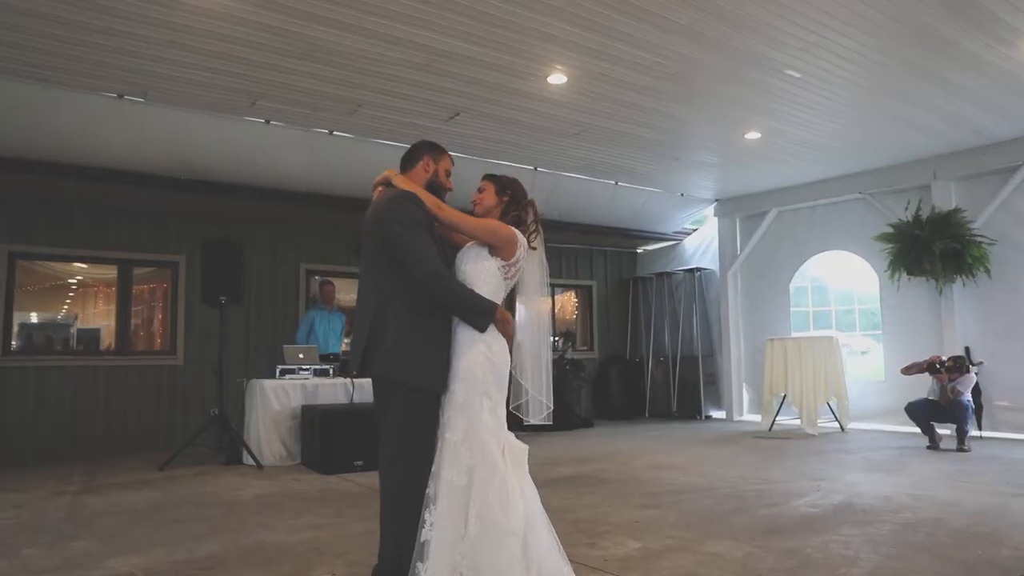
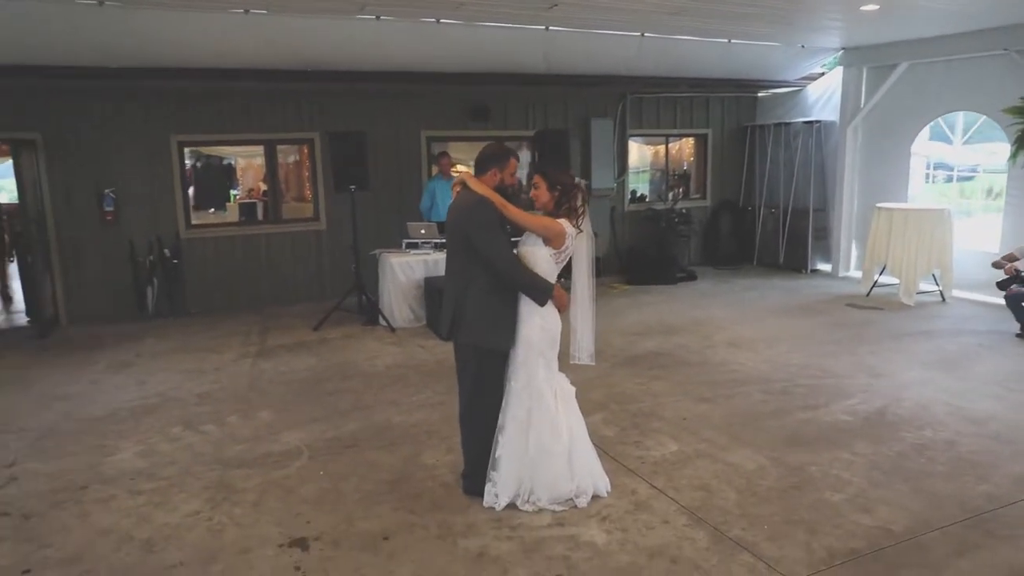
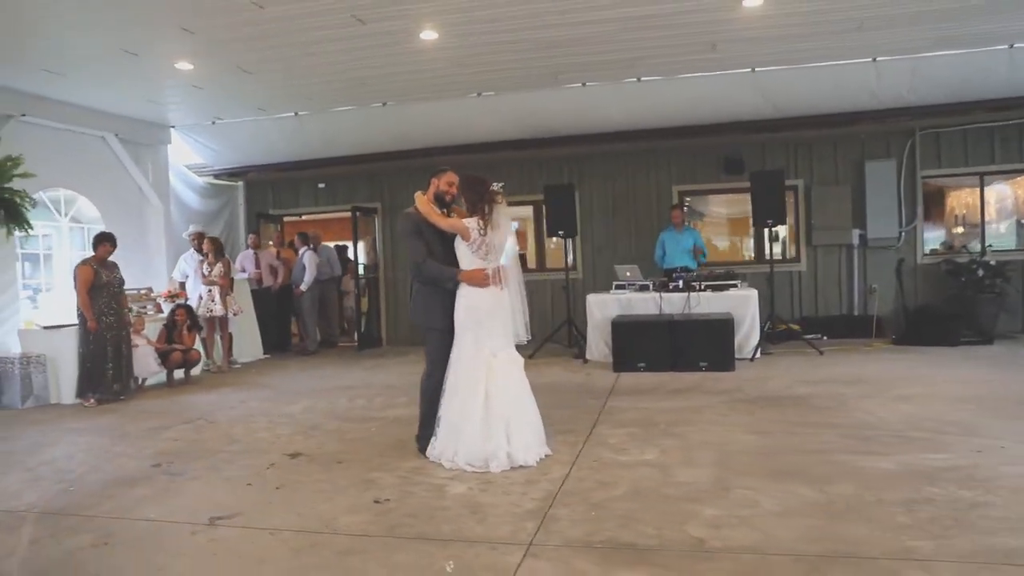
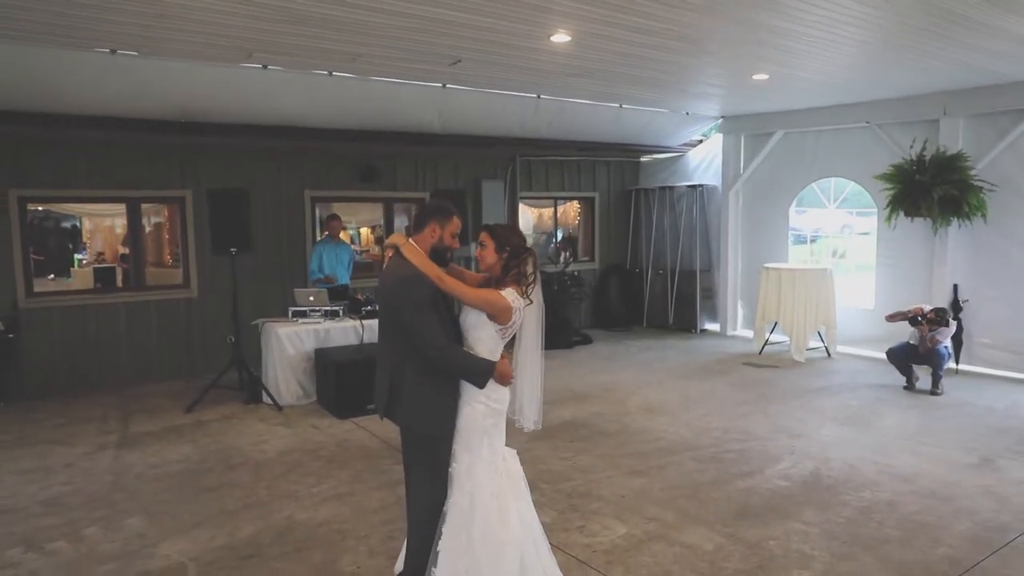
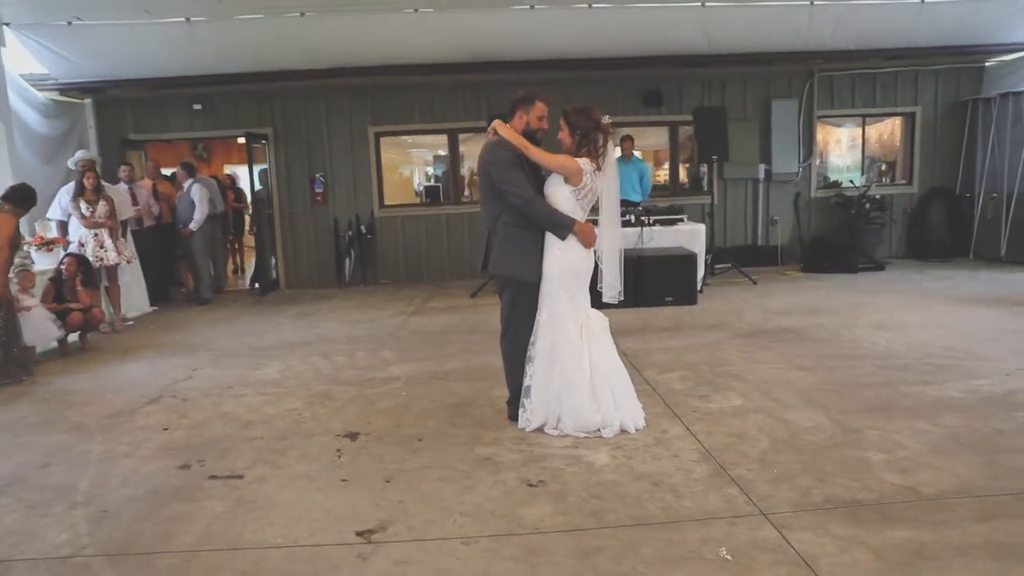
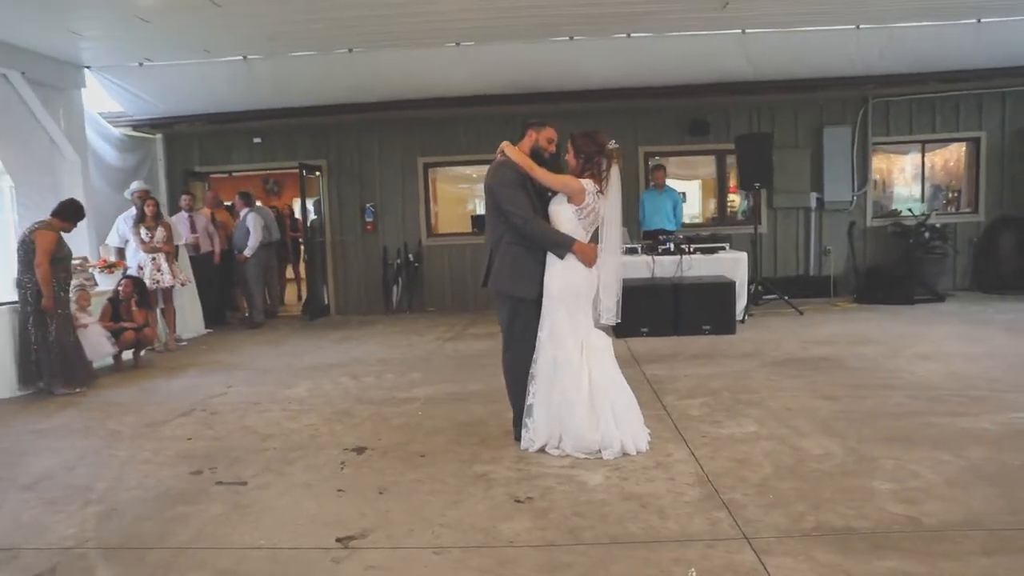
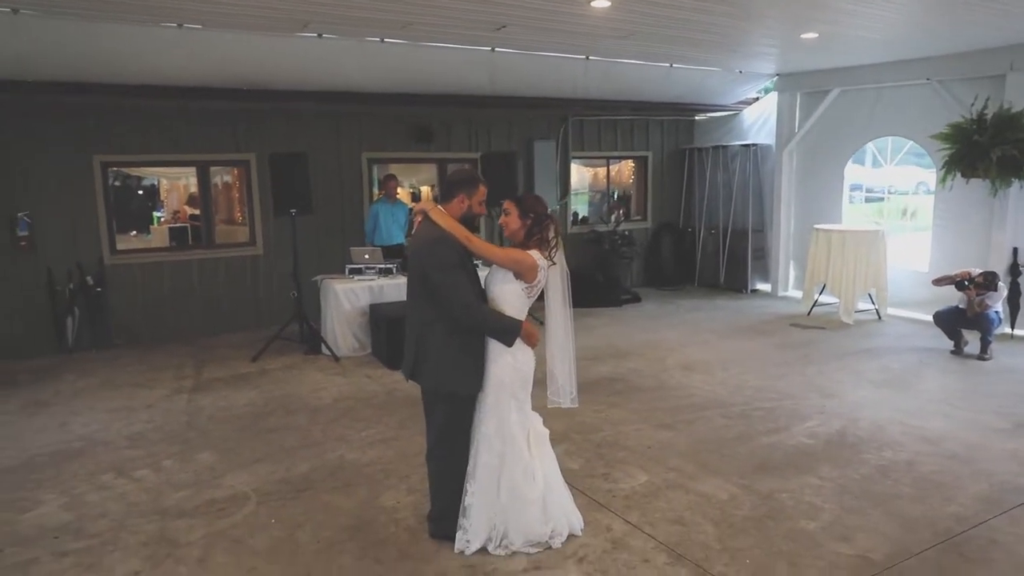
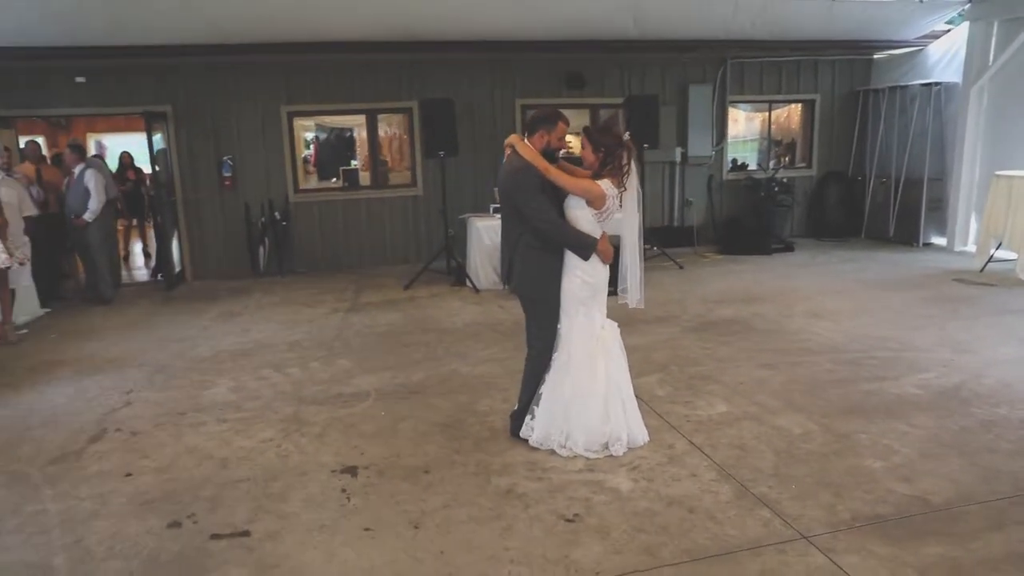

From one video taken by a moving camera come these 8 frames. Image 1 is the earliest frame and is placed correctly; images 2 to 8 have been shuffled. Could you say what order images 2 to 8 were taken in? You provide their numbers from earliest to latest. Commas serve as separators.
4, 7, 2, 8, 5, 6, 3
